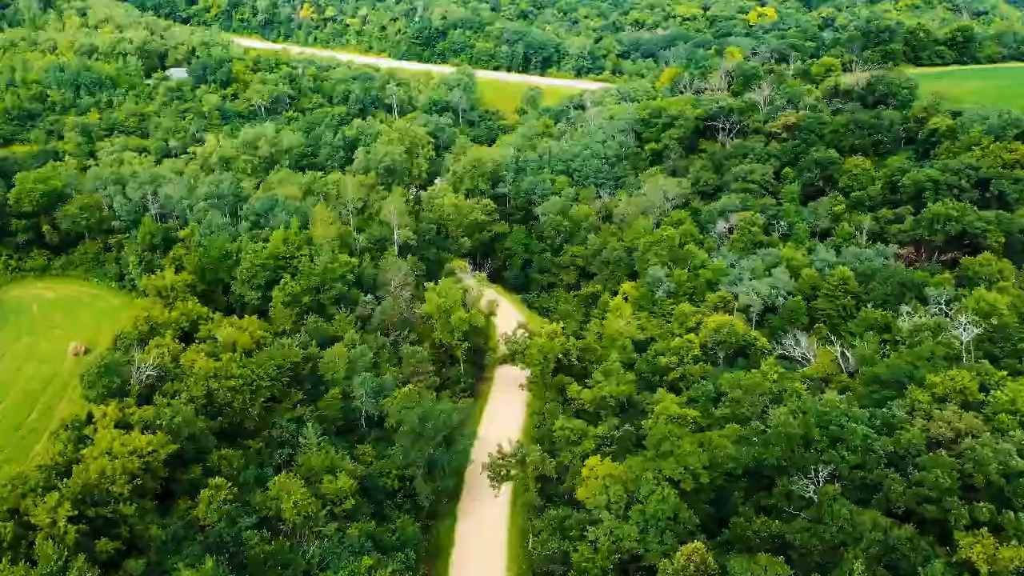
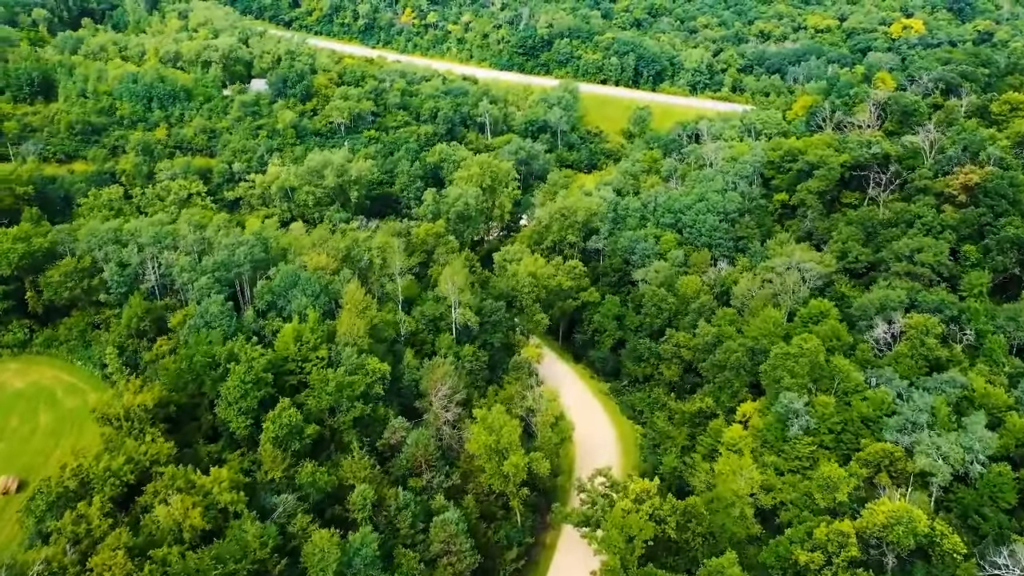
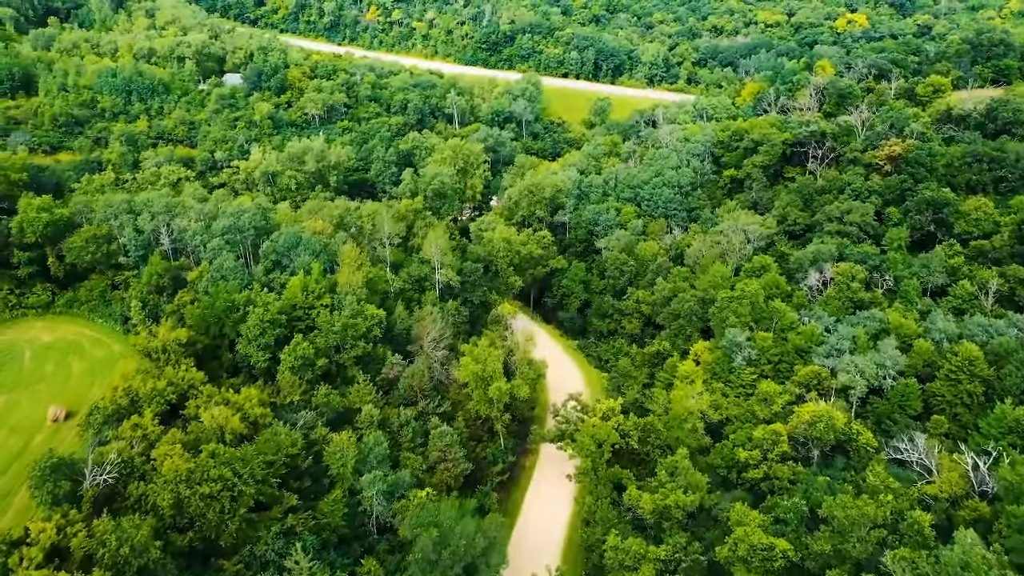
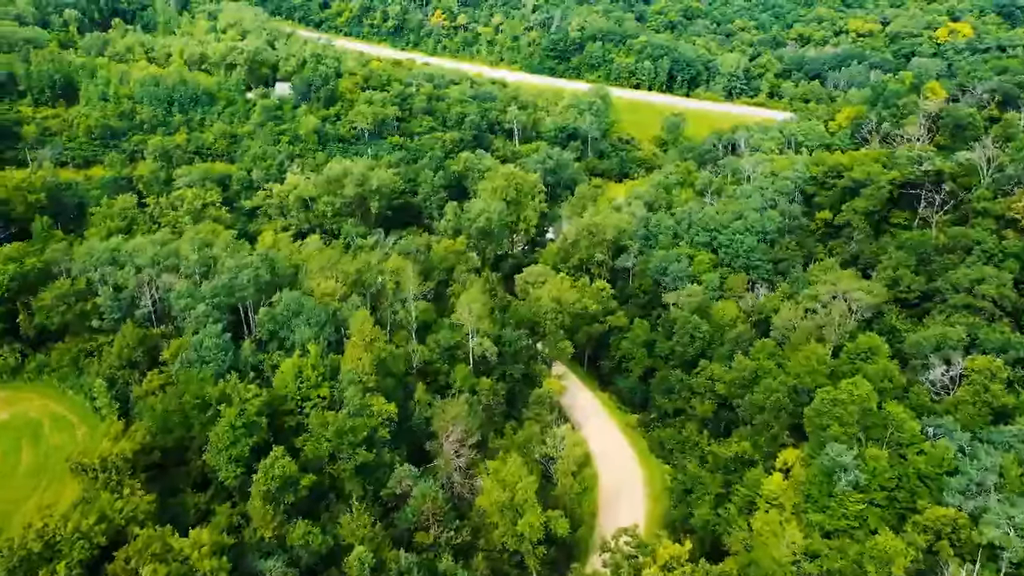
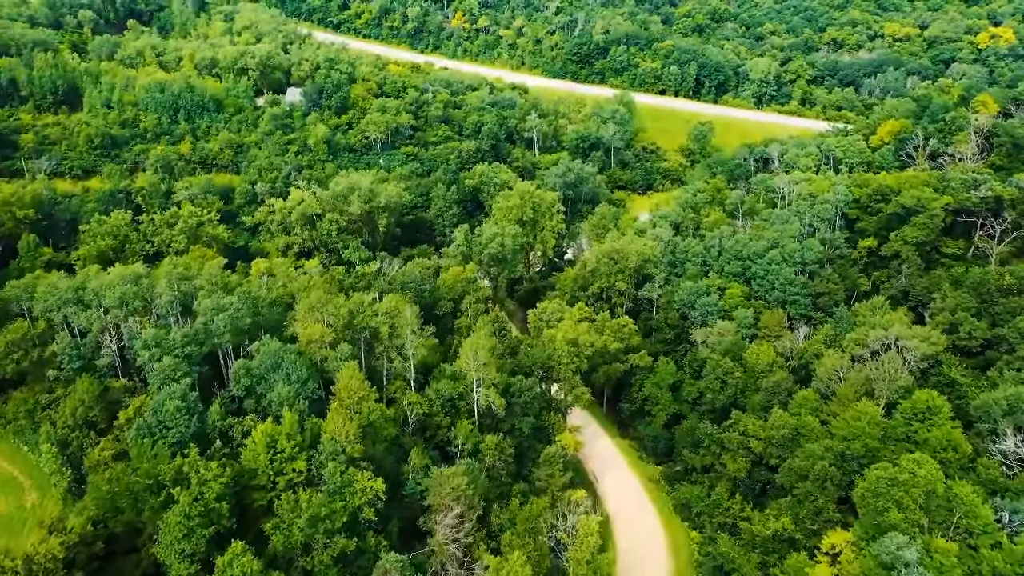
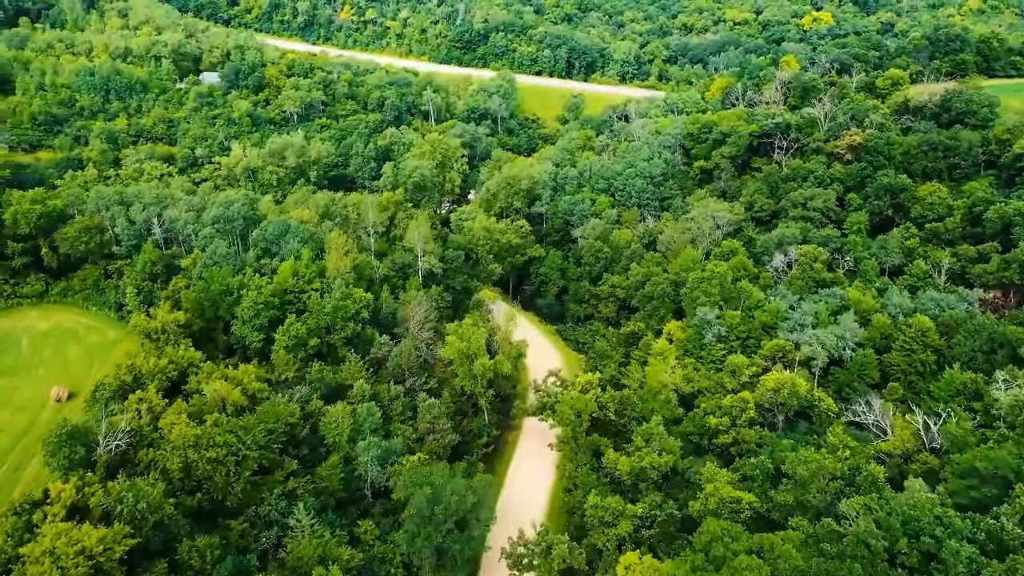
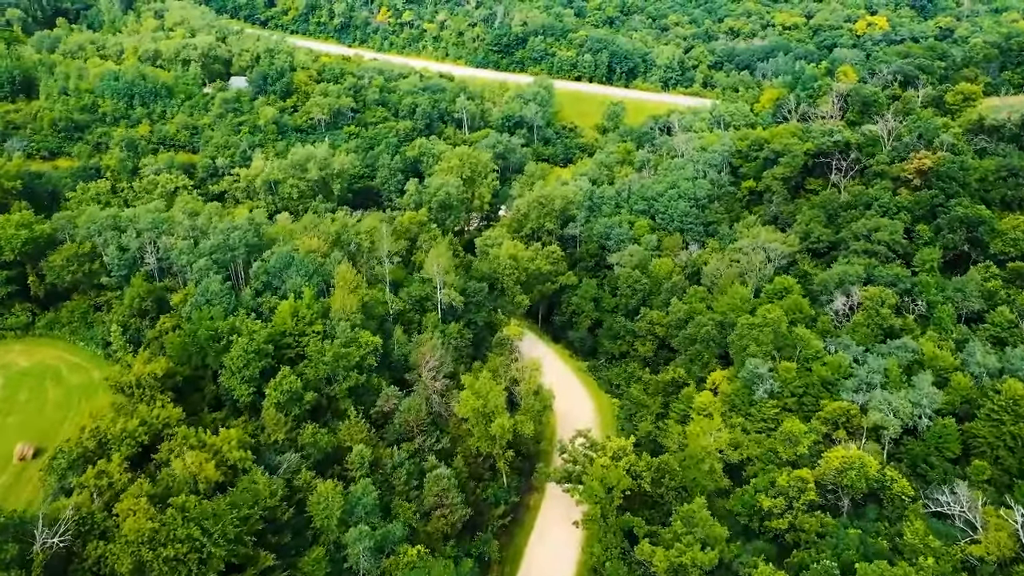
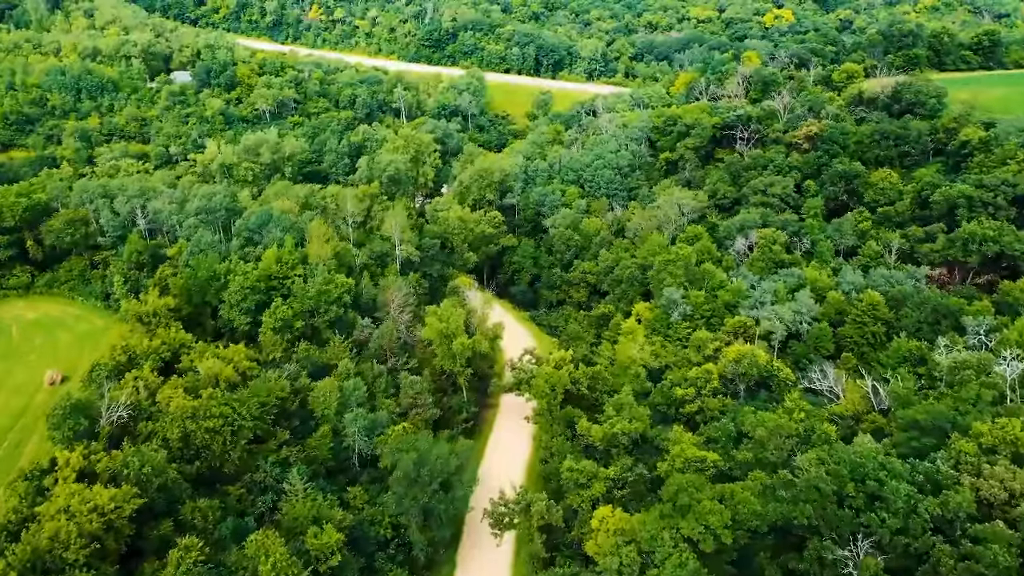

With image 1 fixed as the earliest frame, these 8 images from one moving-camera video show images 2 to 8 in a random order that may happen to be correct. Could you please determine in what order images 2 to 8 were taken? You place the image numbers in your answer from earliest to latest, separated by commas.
8, 6, 3, 7, 2, 4, 5
